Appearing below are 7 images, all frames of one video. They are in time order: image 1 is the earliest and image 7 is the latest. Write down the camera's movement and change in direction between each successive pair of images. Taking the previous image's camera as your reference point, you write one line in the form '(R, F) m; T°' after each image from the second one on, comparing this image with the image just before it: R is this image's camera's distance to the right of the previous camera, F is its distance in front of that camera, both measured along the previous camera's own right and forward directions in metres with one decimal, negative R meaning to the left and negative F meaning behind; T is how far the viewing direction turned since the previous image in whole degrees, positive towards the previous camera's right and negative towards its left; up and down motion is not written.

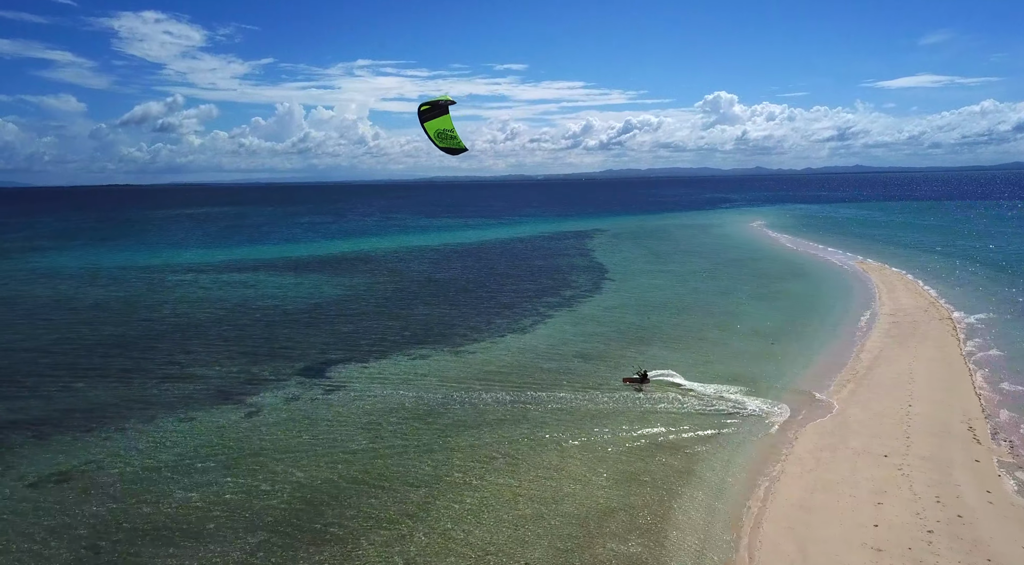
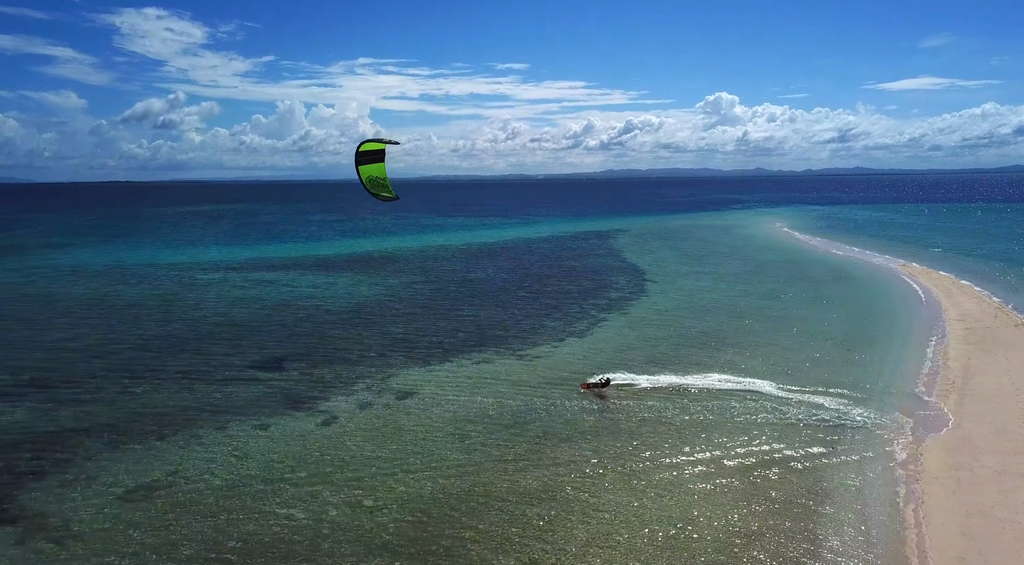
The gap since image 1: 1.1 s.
(-2.4, +1.0) m; 0°
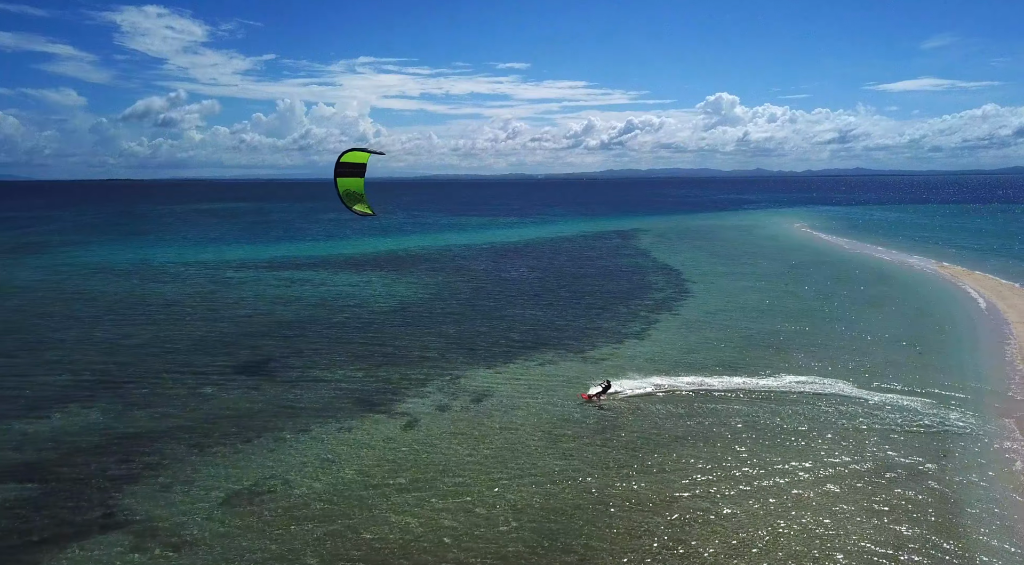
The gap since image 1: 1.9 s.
(-2.2, +0.5) m; 0°
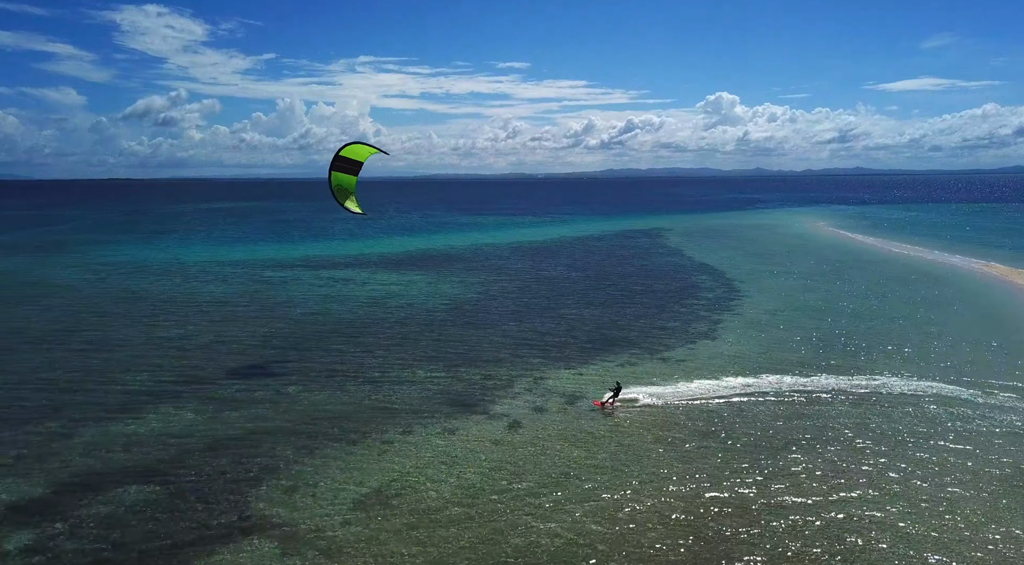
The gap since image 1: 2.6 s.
(-2.6, +0.4) m; 0°
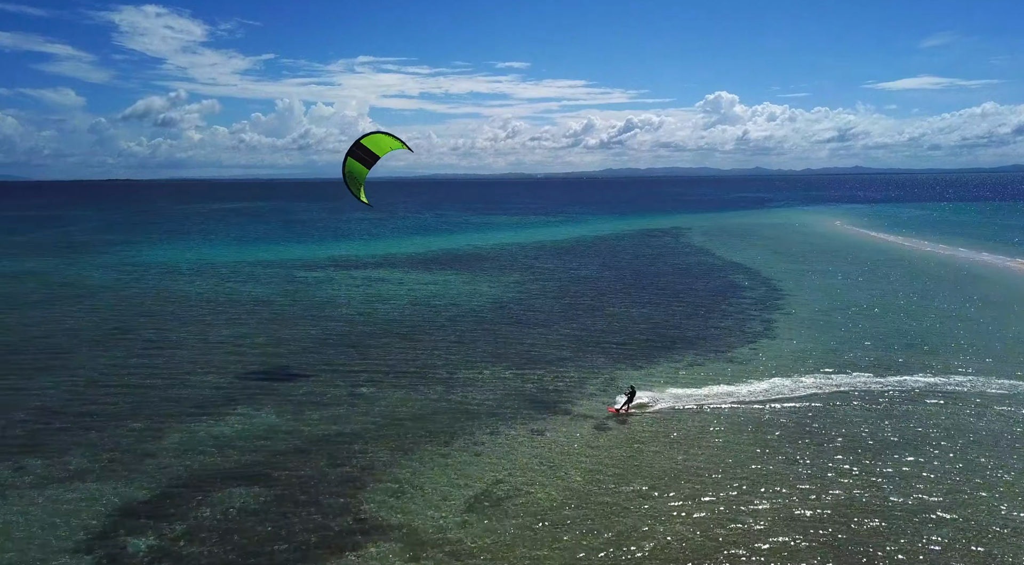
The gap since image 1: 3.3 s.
(-2.1, +0.2) m; 0°
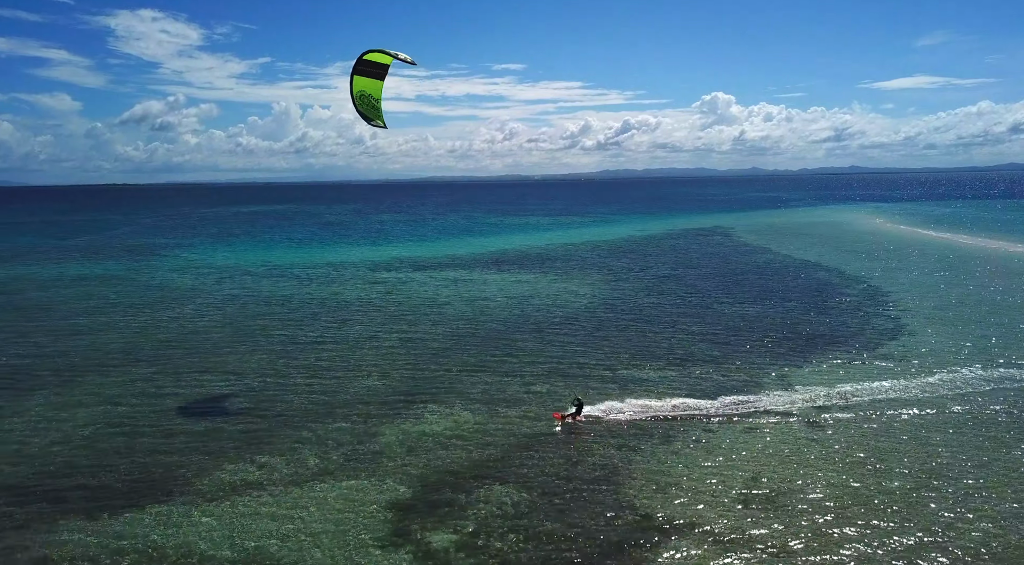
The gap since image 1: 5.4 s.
(-5.1, +0.1) m; -1°
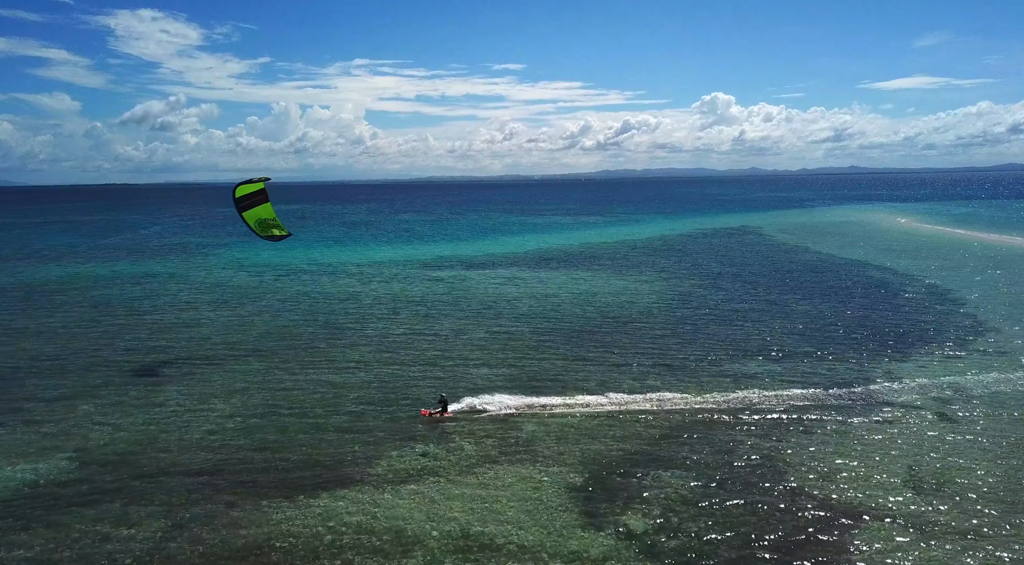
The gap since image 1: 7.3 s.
(-3.4, -0.5) m; 0°
